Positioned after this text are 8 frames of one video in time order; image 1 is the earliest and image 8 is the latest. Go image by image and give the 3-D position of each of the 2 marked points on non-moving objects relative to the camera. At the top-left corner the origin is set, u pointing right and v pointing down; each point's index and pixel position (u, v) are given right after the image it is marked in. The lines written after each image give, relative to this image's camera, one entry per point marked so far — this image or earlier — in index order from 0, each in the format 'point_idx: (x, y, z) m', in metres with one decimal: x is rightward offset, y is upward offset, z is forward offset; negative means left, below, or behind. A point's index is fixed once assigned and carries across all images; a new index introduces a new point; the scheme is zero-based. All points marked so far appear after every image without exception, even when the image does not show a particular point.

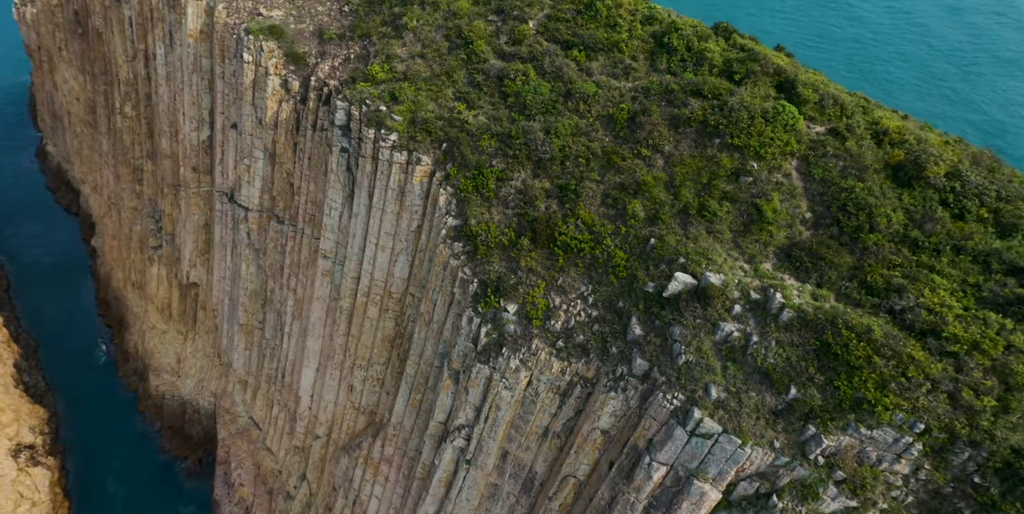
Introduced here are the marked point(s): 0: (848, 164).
0: (+9.0, +2.3, +16.3) m
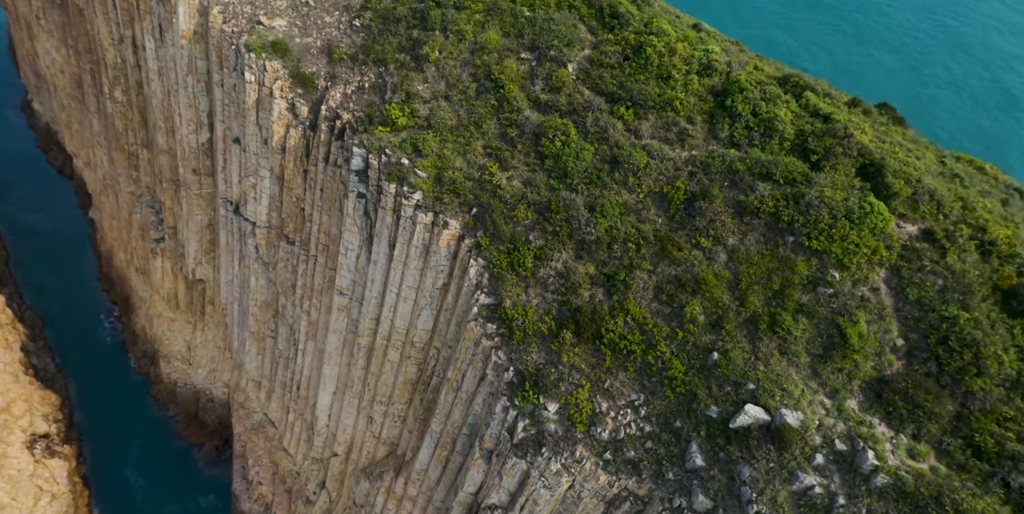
0: (+10.1, -0.7, +14.2) m
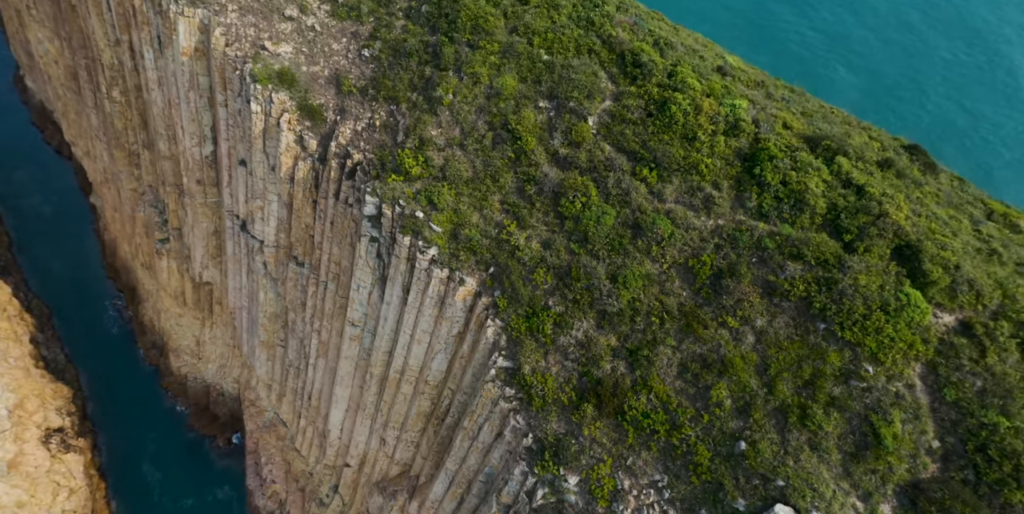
0: (+10.7, -2.9, +13.8) m
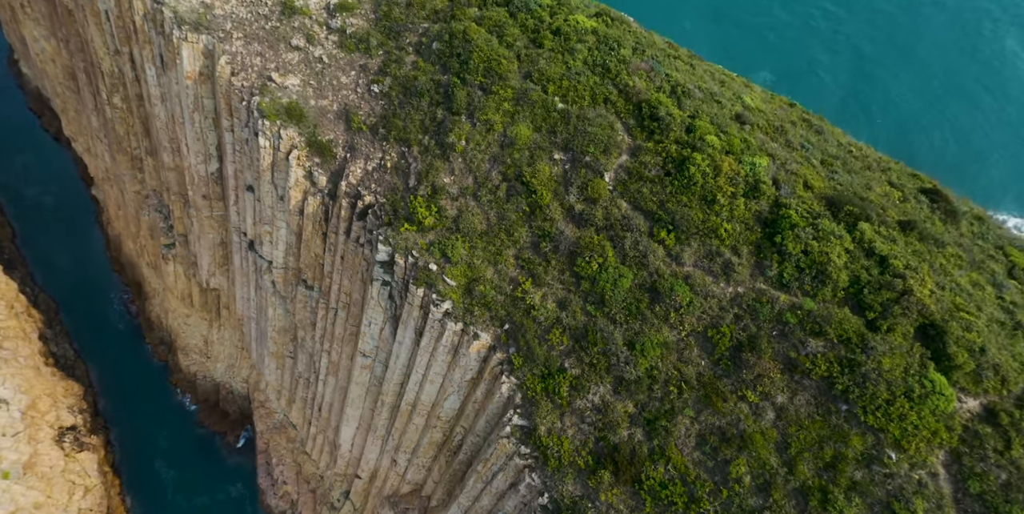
0: (+11.2, -4.9, +13.7) m
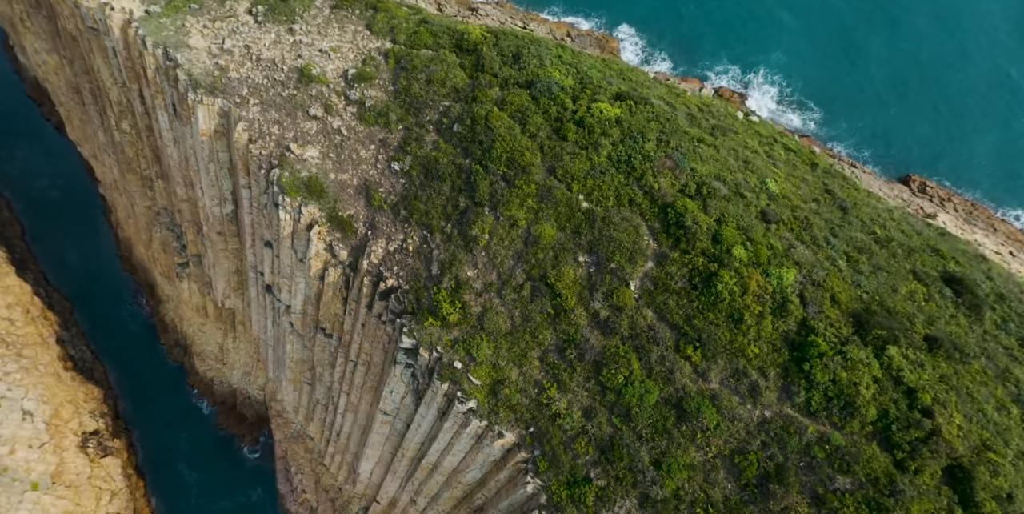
0: (+11.9, -8.4, +14.0) m
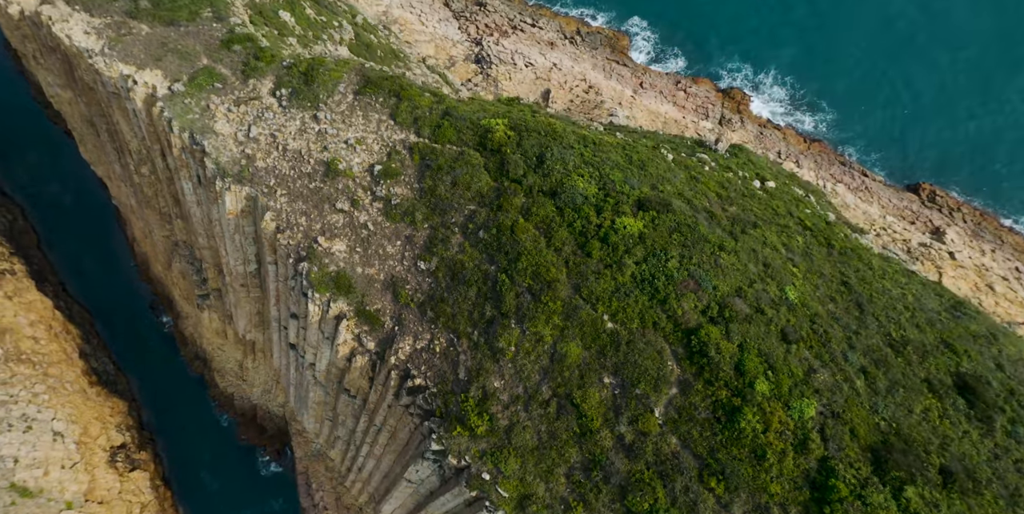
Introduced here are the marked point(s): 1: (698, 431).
0: (+12.8, -12.7, +14.9) m
1: (+5.8, -5.4, +19.1) m
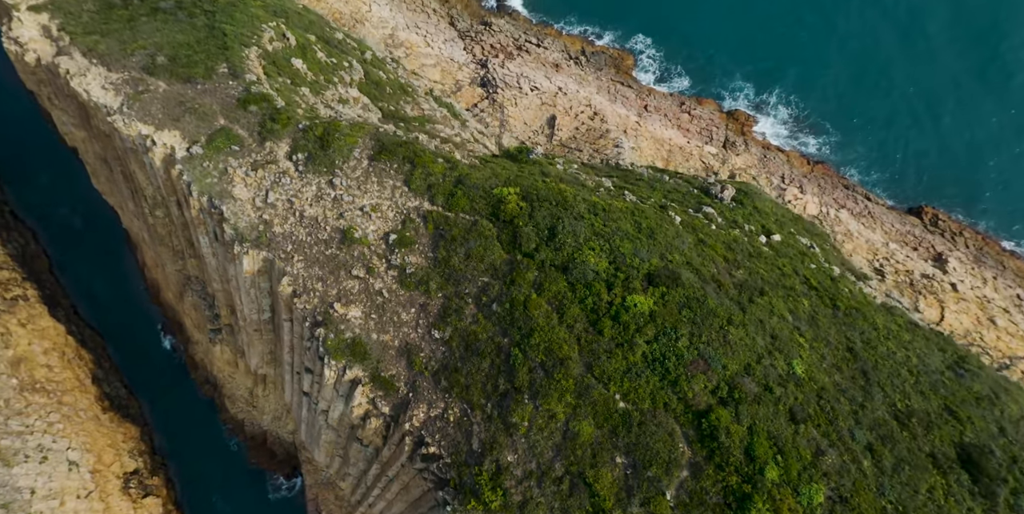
0: (+13.3, -15.4, +15.2) m
1: (+6.3, -8.2, +19.6) m
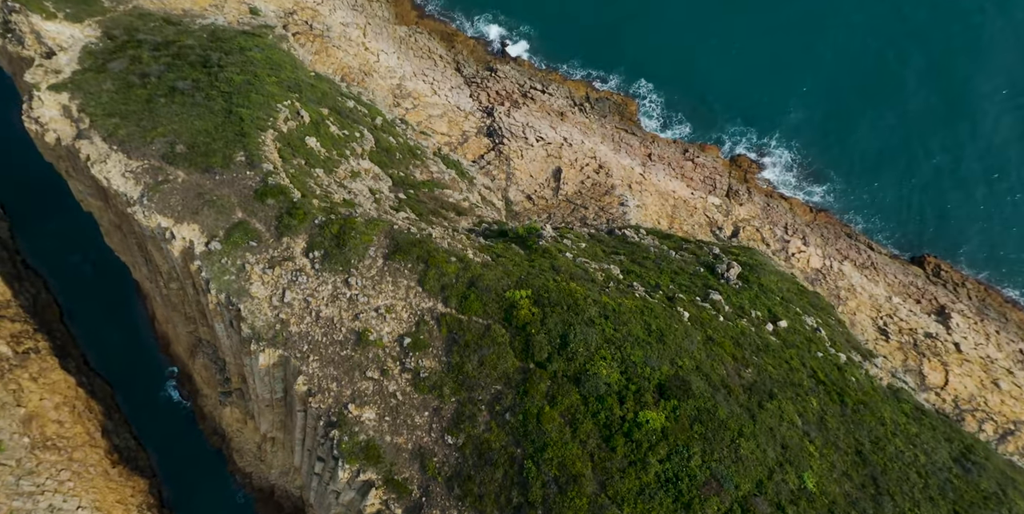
0: (+13.8, -19.4, +15.0) m
1: (+6.8, -12.4, +19.7) m
